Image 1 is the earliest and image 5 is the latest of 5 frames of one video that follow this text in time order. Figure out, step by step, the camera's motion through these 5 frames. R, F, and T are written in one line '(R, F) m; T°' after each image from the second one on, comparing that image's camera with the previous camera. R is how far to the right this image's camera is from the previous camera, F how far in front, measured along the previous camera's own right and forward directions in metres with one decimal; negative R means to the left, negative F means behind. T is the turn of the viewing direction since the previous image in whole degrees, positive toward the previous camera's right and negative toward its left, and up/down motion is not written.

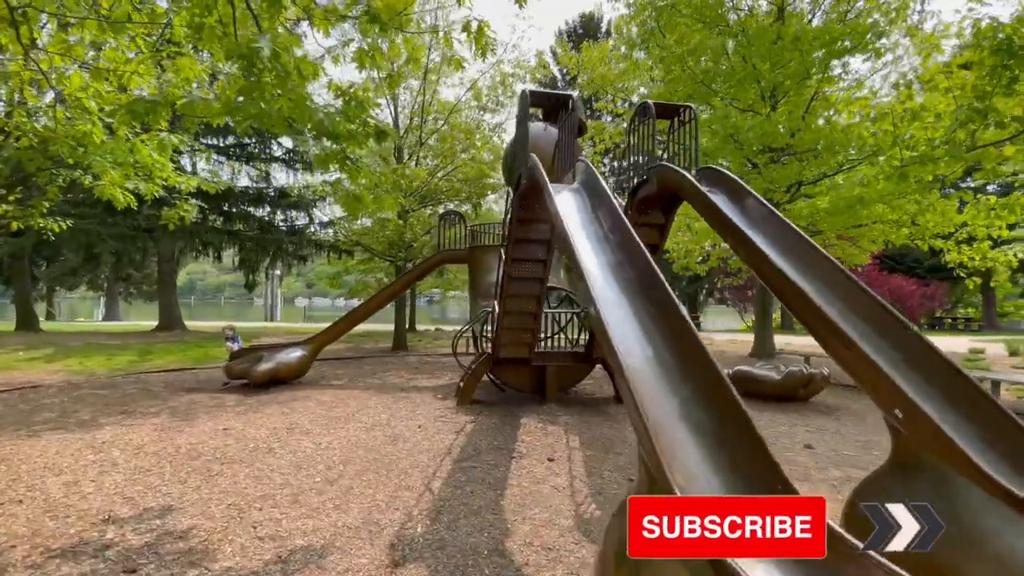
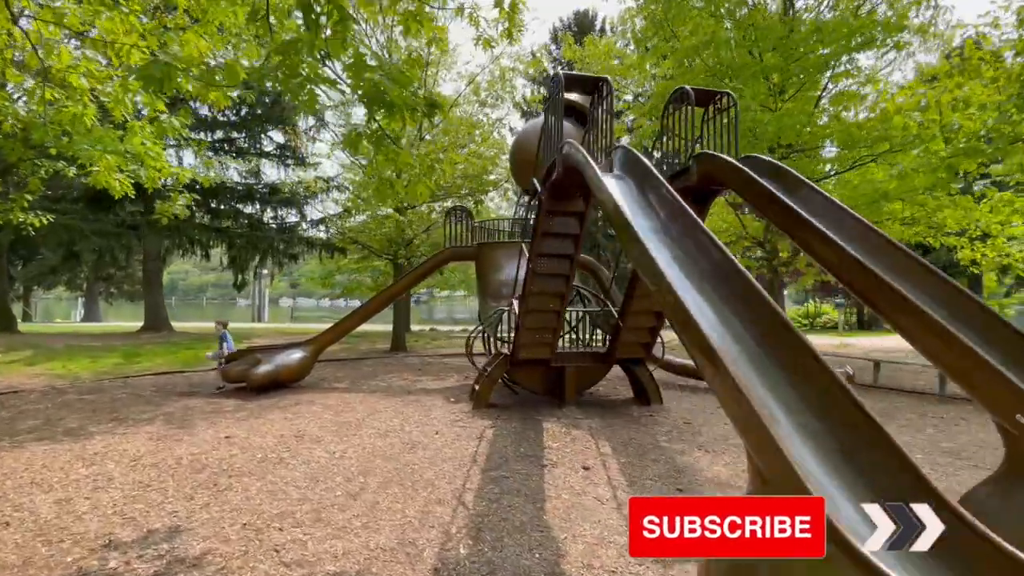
(-0.5, +0.4) m; +2°
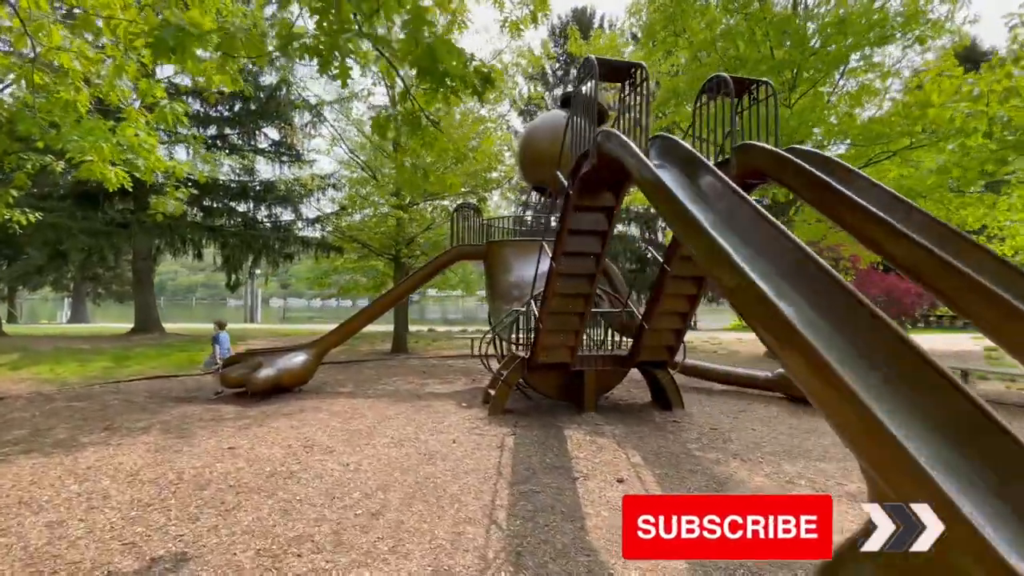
(-0.4, +0.4) m; +1°
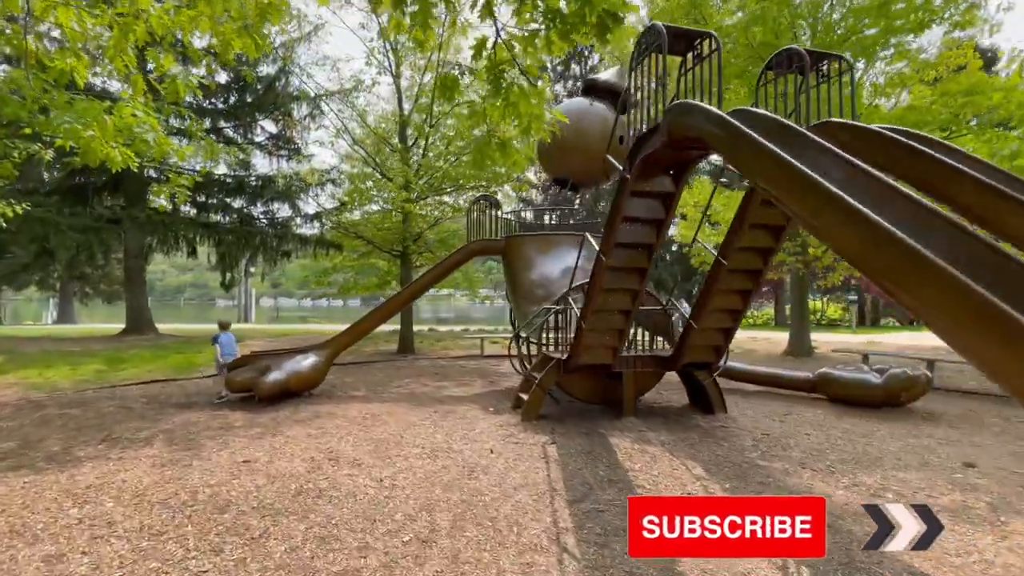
(-0.6, +0.5) m; +1°
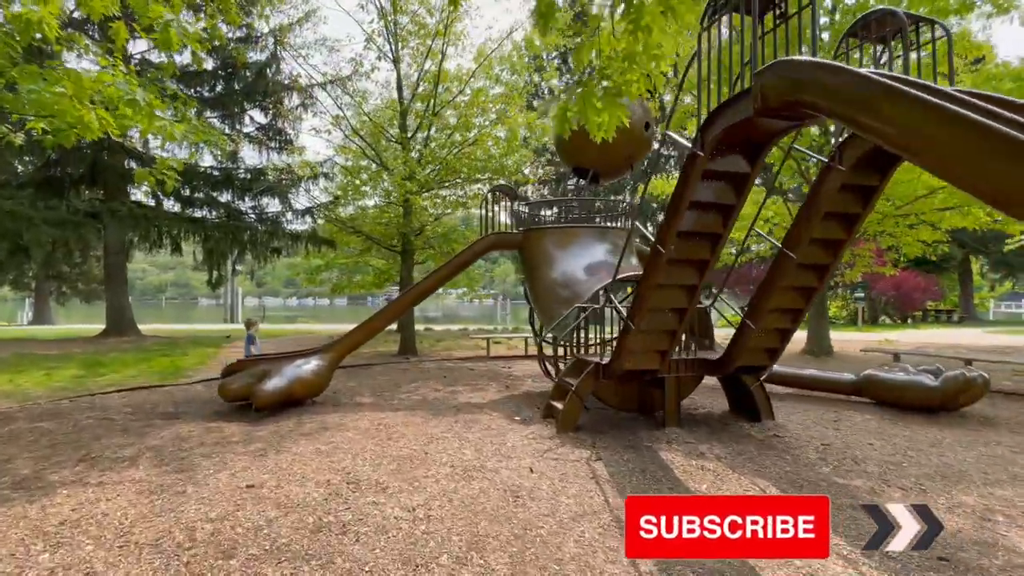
(-0.6, +0.7) m; +1°
